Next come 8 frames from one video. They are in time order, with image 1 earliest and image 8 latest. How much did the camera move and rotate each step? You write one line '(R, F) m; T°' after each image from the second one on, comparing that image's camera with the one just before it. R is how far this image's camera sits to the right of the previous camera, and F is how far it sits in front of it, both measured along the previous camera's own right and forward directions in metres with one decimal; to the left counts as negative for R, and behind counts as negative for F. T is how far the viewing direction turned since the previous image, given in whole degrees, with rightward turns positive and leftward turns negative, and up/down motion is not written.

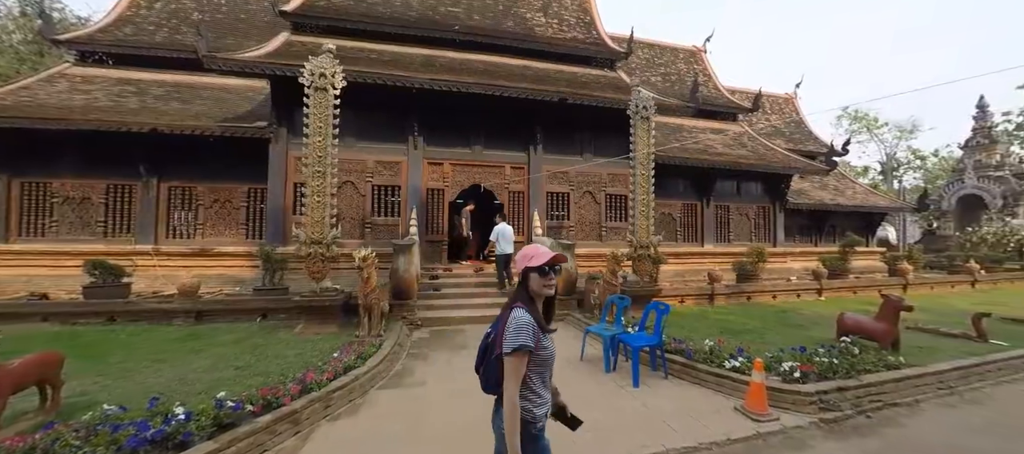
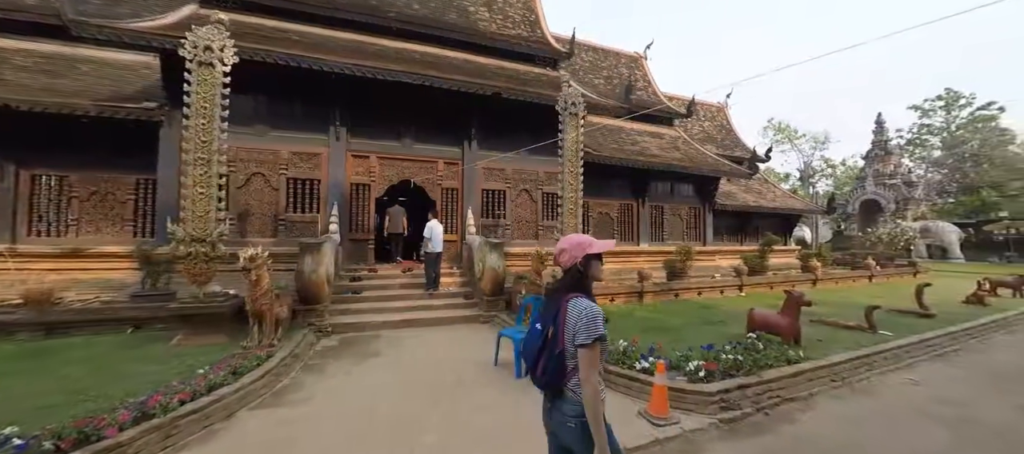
(+0.5, +0.3) m; +7°
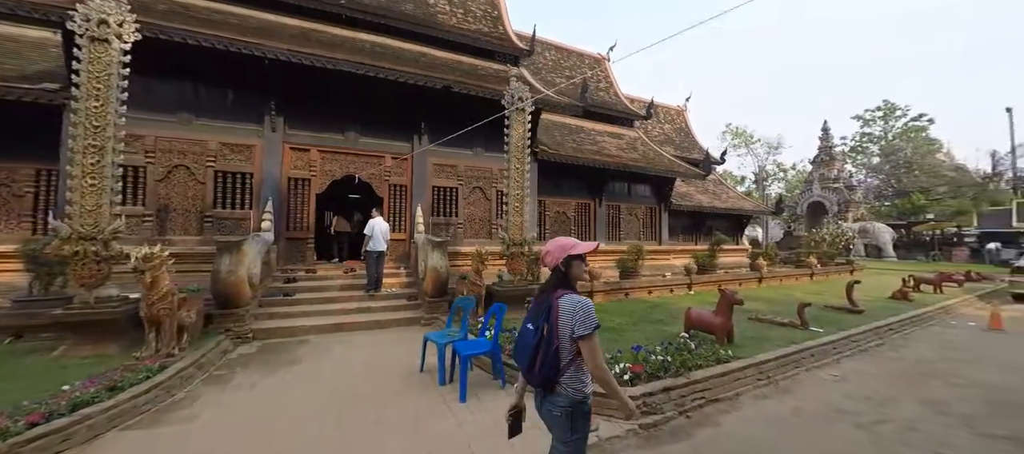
(+0.5, +0.2) m; +4°
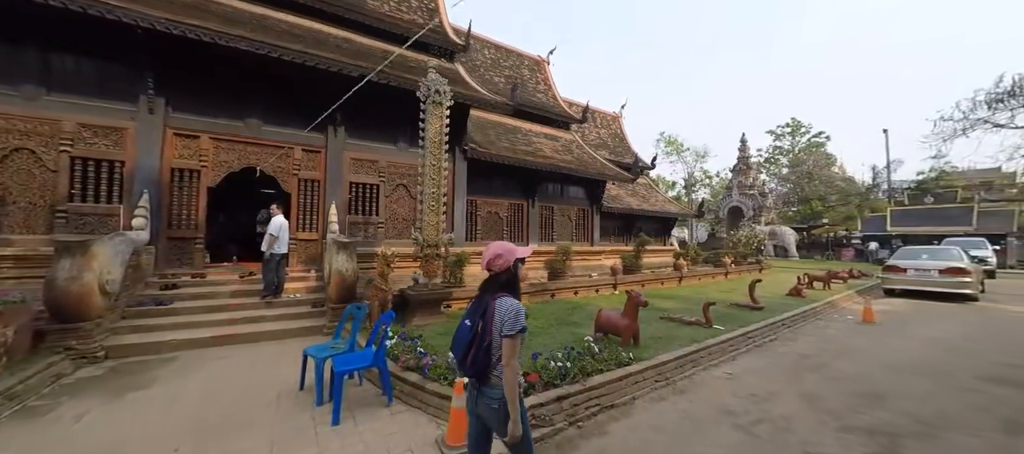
(+0.5, +0.2) m; +8°
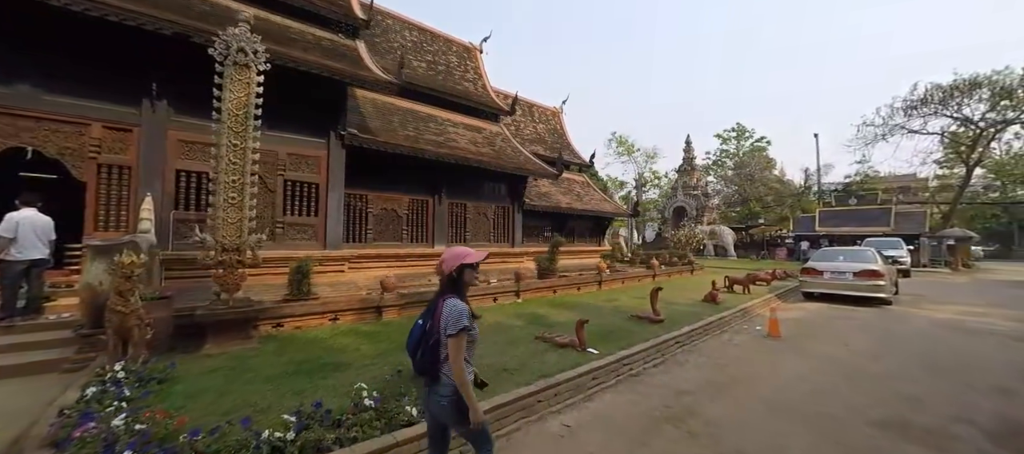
(+1.6, +1.1) m; +5°
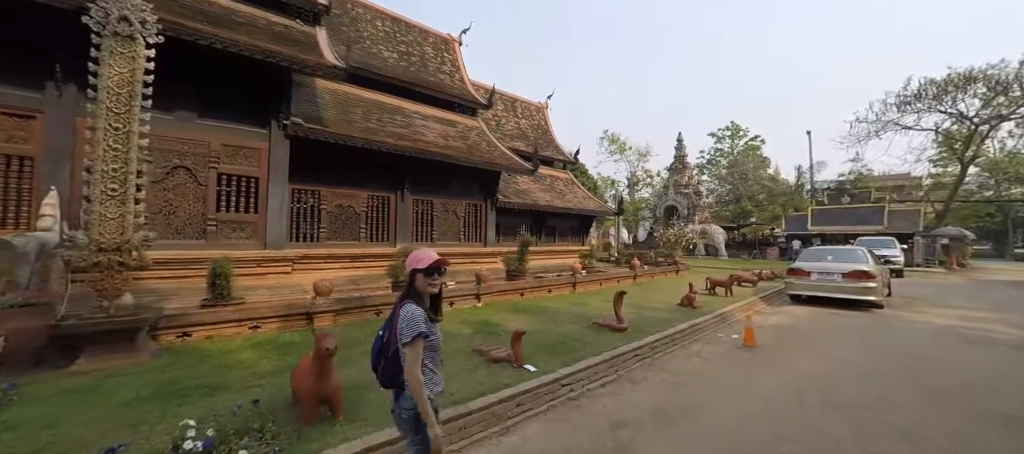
(+0.7, +0.6) m; 0°
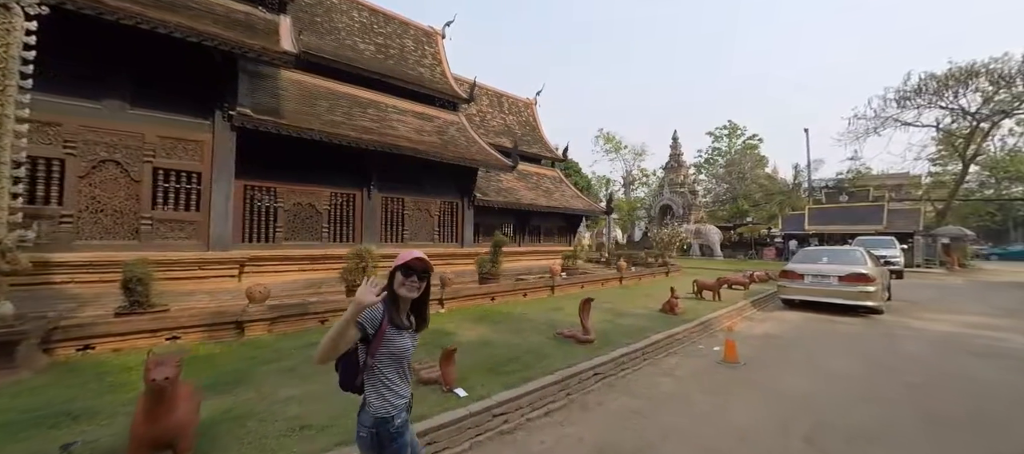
(+0.6, +0.6) m; 0°
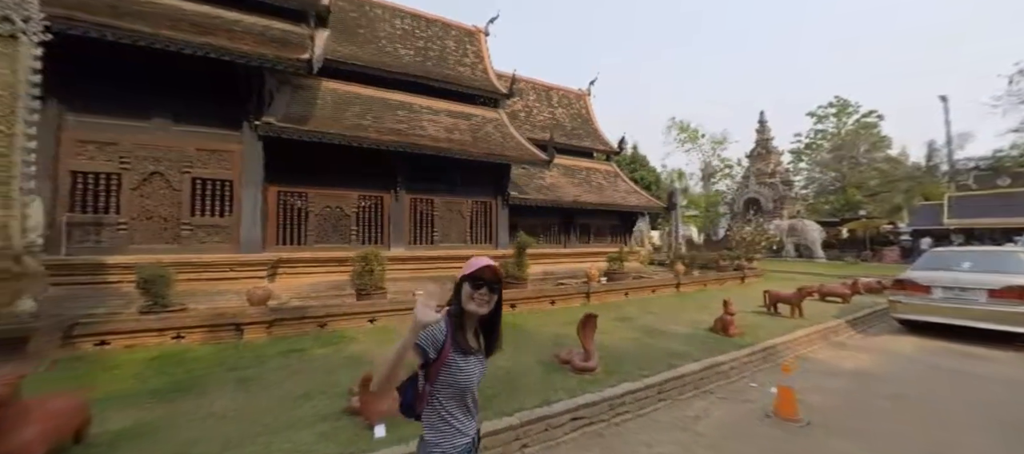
(+0.9, +0.8) m; -12°
